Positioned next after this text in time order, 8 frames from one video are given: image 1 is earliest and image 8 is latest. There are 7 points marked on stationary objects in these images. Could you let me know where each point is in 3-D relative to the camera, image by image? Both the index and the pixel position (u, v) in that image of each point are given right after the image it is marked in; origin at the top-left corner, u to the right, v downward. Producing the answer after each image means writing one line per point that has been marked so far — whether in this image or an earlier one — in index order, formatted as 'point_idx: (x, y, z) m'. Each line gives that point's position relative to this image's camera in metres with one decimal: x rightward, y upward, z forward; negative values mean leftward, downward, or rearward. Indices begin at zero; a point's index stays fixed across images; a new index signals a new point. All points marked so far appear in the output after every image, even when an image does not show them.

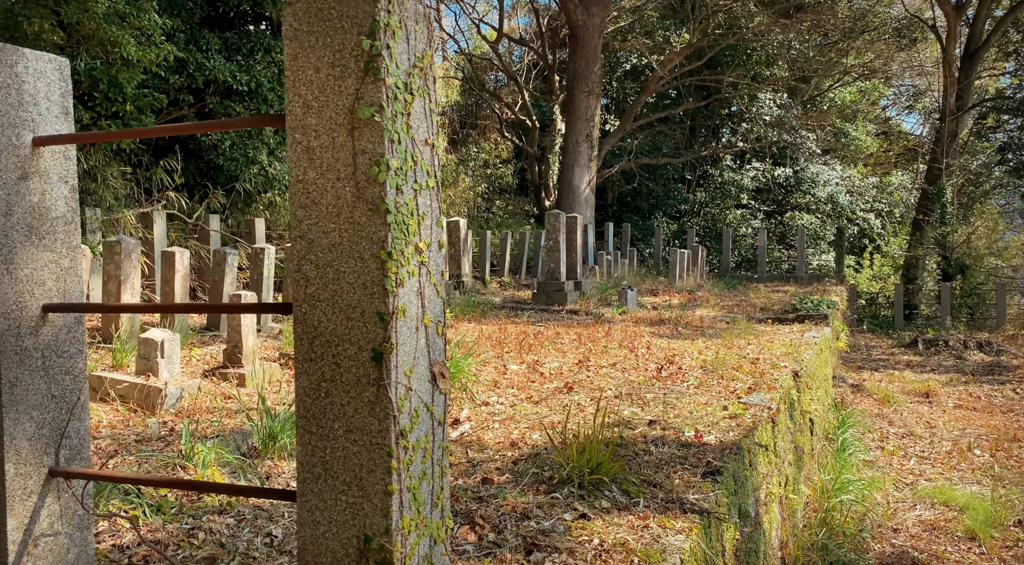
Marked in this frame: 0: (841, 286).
0: (+5.6, -0.1, +16.3) m
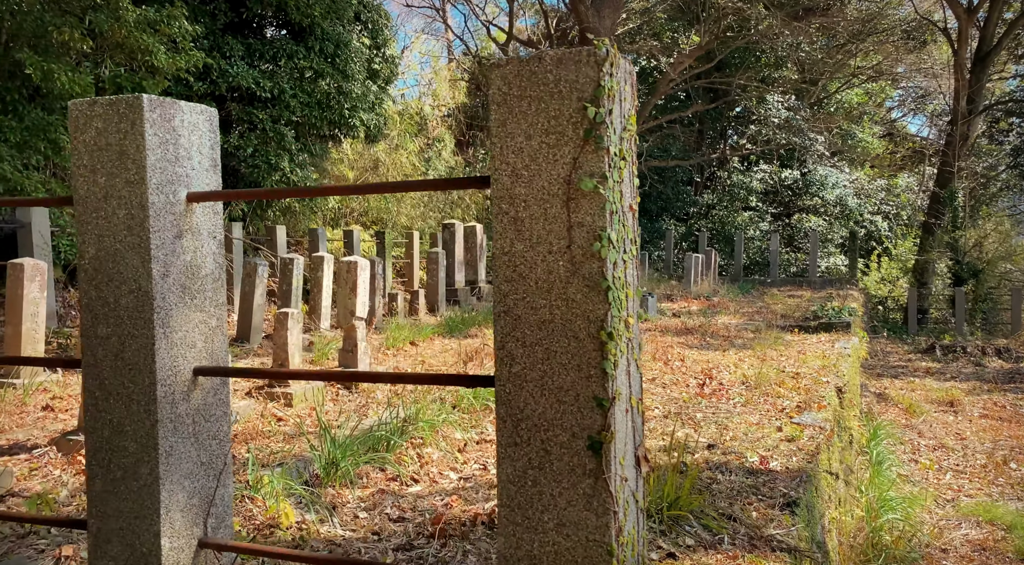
0: (+5.8, -0.1, +16.3) m
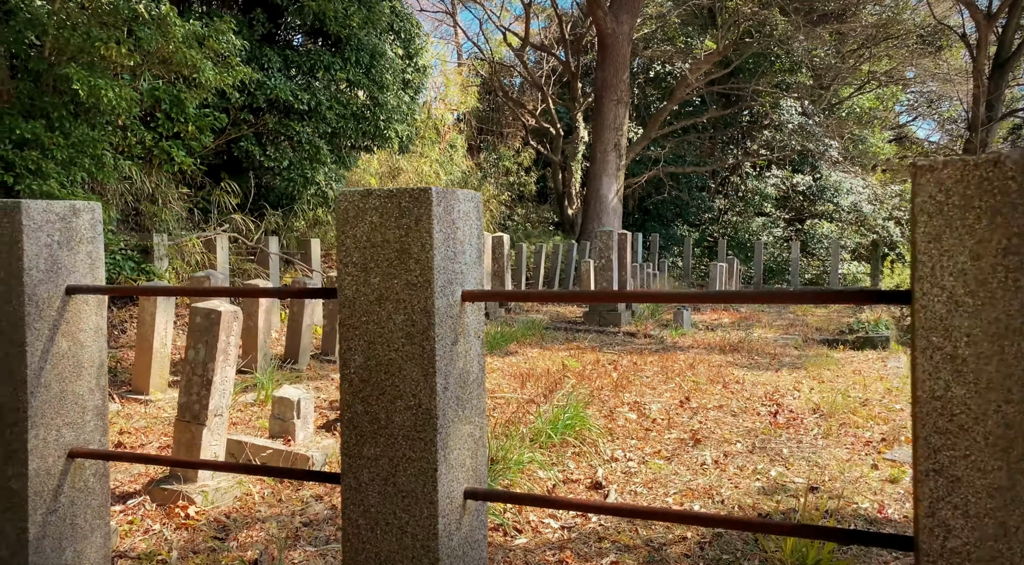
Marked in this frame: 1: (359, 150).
0: (+6.1, -0.3, +16.2) m
1: (-1.6, +1.3, +9.6) m
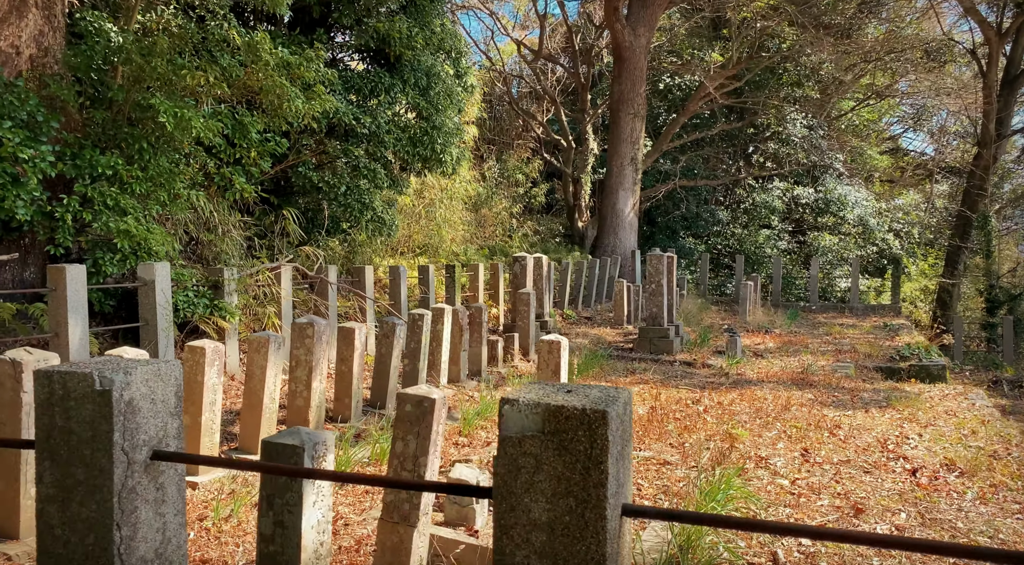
0: (+6.5, -0.6, +16.1) m
1: (-1.0, +1.1, +9.3) m
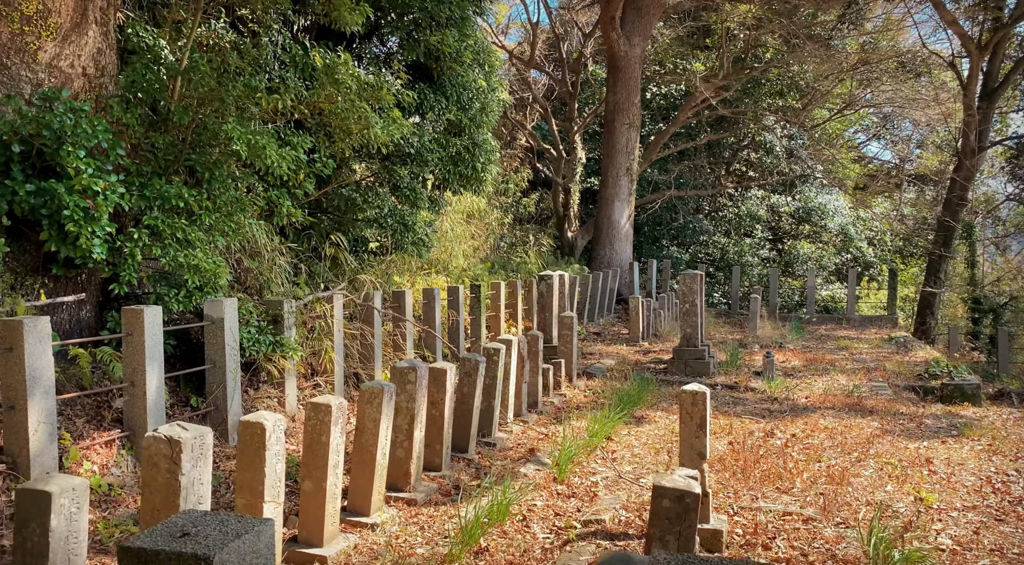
0: (+6.4, -0.8, +16.1) m
1: (-0.6, +0.8, +8.9) m
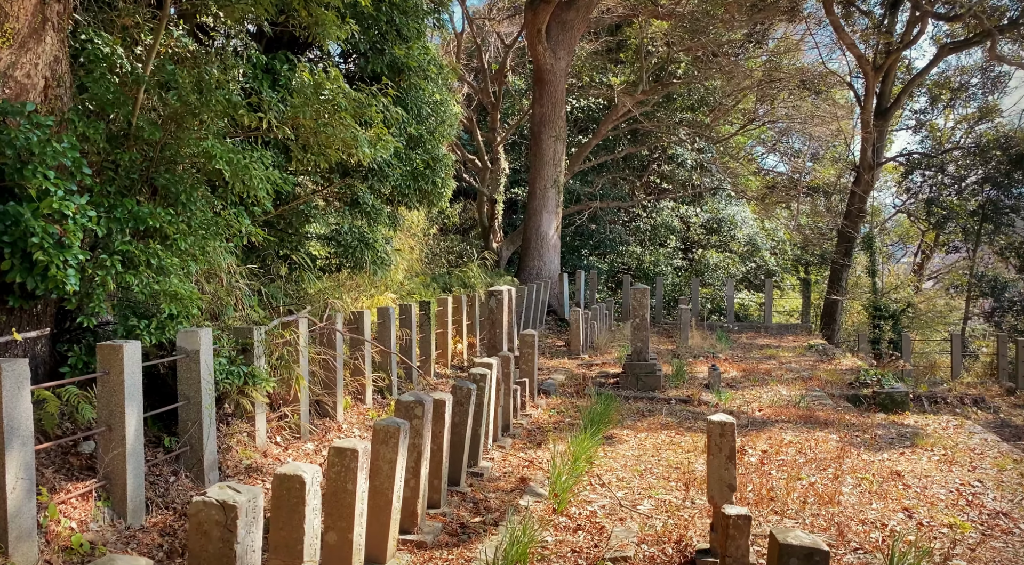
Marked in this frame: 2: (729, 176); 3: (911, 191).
0: (+5.2, -0.9, +16.6) m
1: (-1.0, +0.7, +8.6) m
2: (+4.4, +2.1, +19.6) m
3: (+7.6, +1.7, +18.6) m
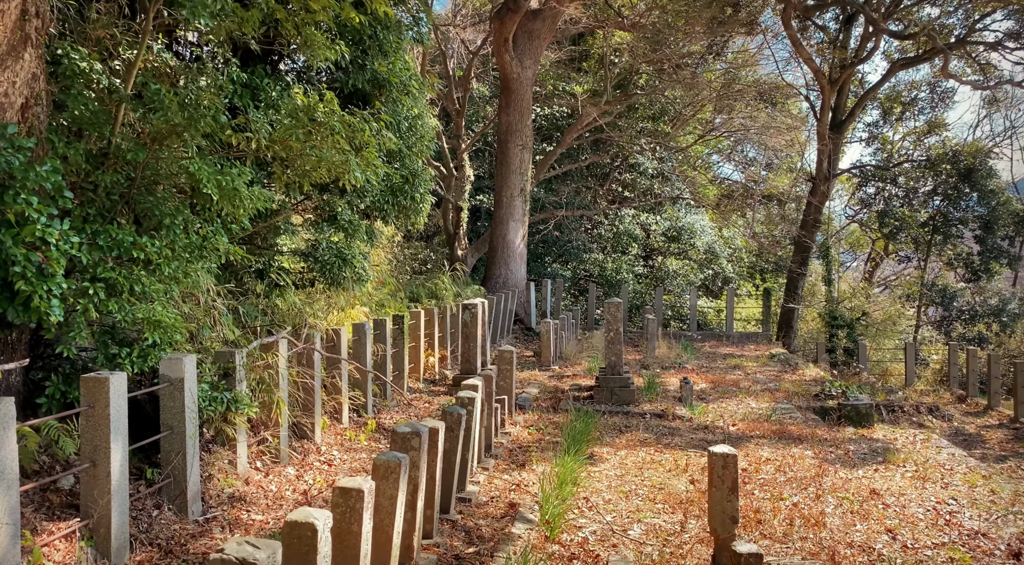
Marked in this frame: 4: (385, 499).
0: (+4.5, -1.1, +16.8) m
1: (-1.2, +0.5, +8.4) m
2: (+3.6, +2.0, +19.7) m
3: (+6.9, +1.6, +18.9) m
4: (-0.6, -1.0, +4.3) m
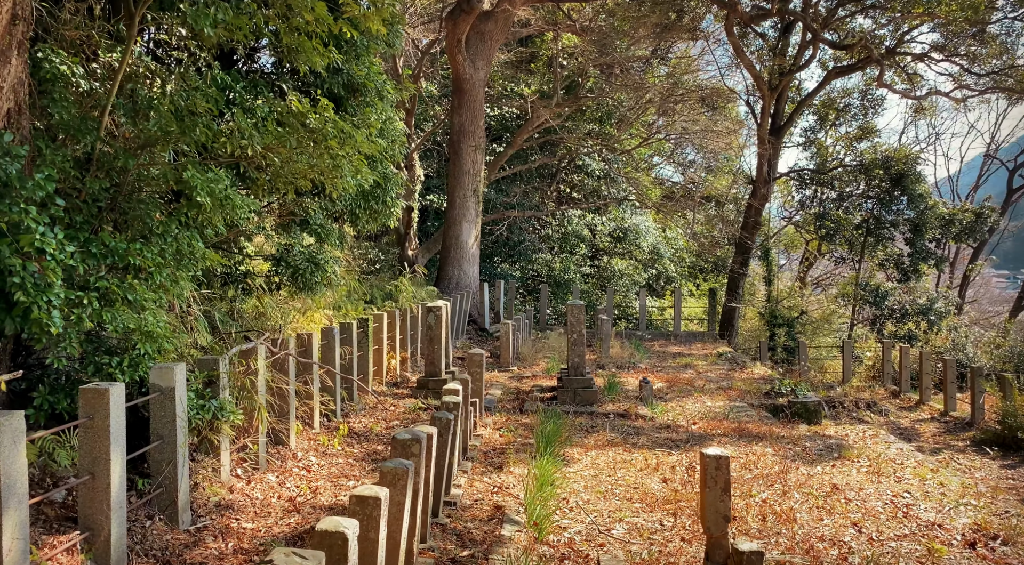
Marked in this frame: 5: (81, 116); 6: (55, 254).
0: (+3.7, -1.1, +17.1) m
1: (-1.5, +0.5, +8.4) m
2: (+2.5, +2.0, +20.0) m
3: (+5.9, +1.6, +19.4) m
4: (-0.5, -1.0, +4.3) m
5: (-2.3, +0.9, +5.2) m
6: (-2.1, +0.1, +4.5) m
